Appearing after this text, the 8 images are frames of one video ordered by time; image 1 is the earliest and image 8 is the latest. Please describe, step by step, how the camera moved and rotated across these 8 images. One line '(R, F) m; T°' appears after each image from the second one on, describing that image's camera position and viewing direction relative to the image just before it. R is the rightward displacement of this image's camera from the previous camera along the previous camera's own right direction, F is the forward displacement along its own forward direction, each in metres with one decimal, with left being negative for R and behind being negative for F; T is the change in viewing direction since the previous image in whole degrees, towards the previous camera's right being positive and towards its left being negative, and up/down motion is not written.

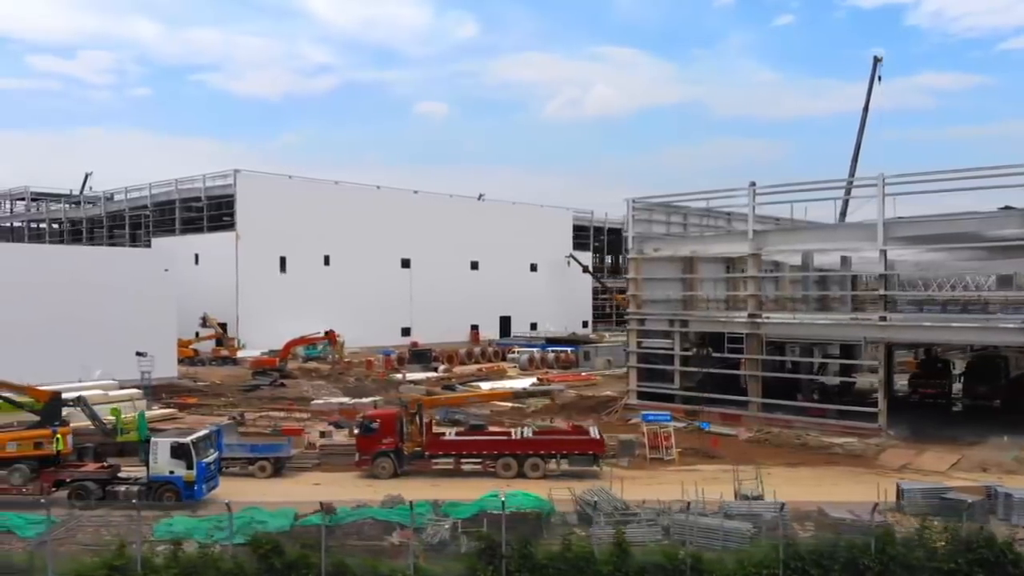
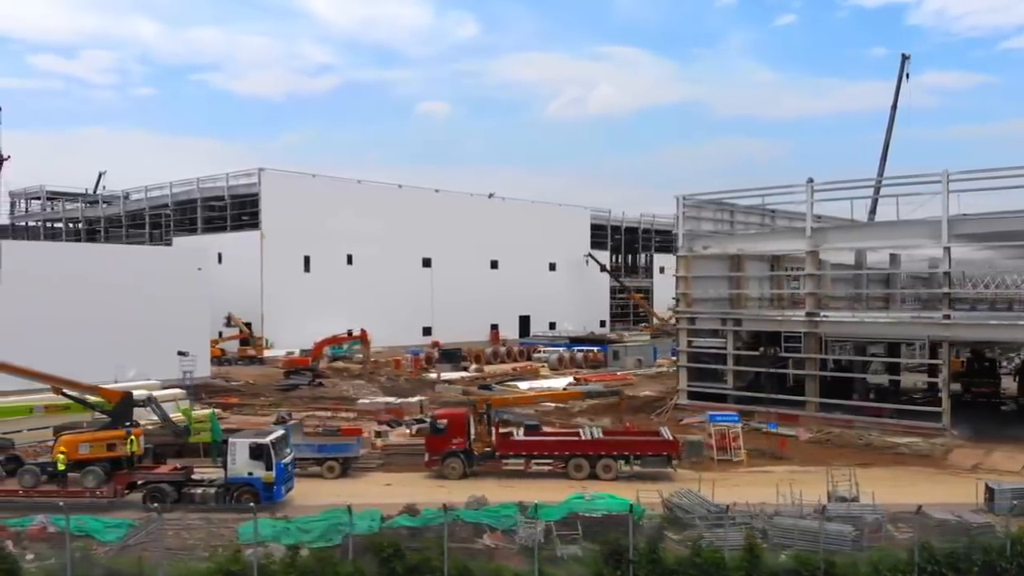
(-1.4, +0.3) m; 0°
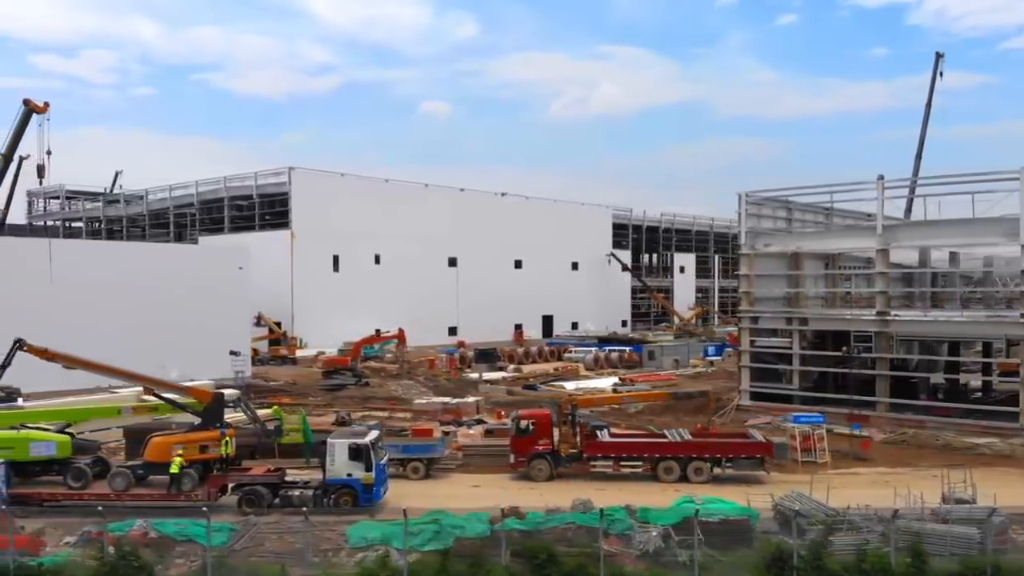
(-1.7, +0.4) m; 0°
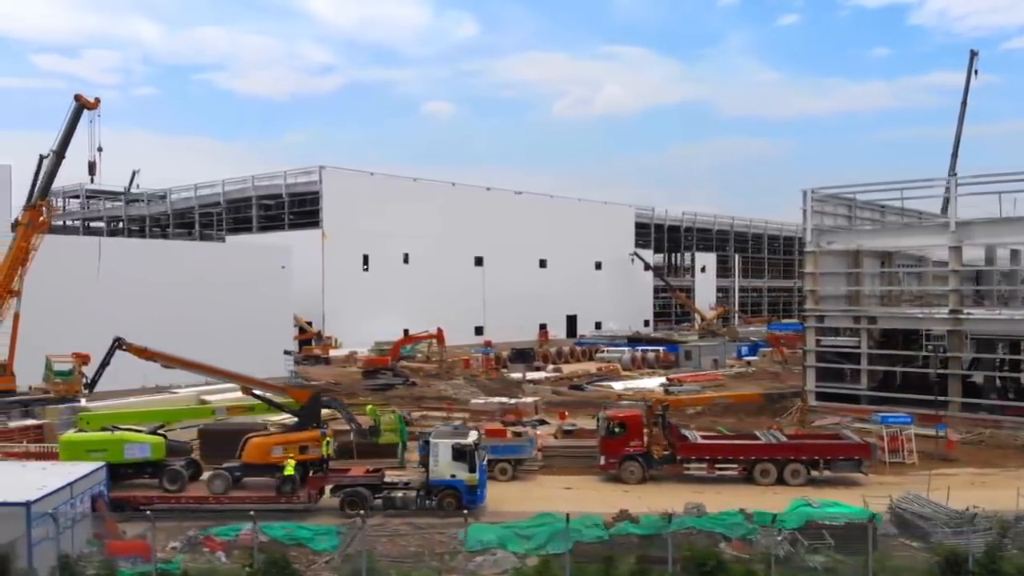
(-1.7, +0.4) m; 0°
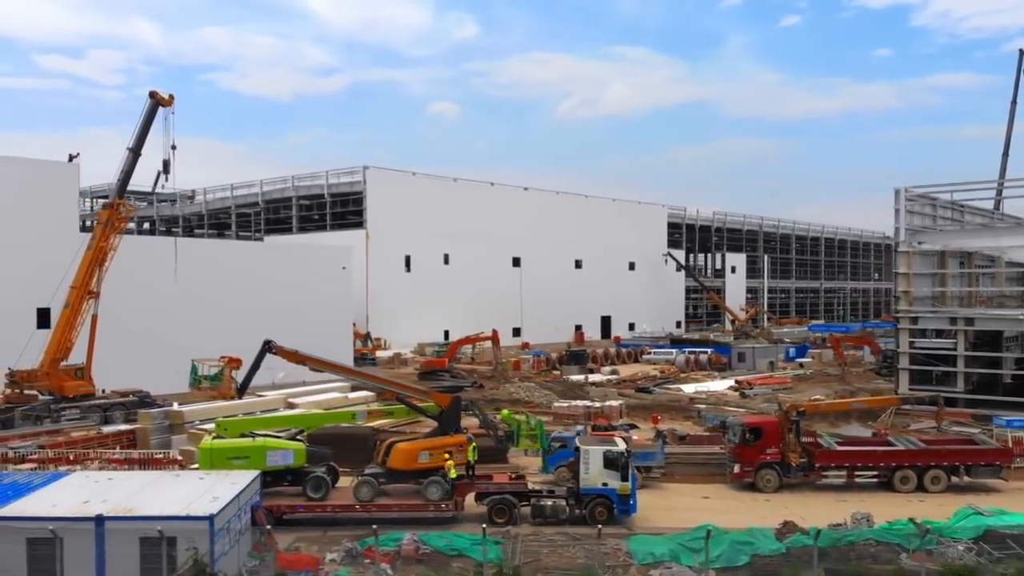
(-2.3, +0.5) m; 0°
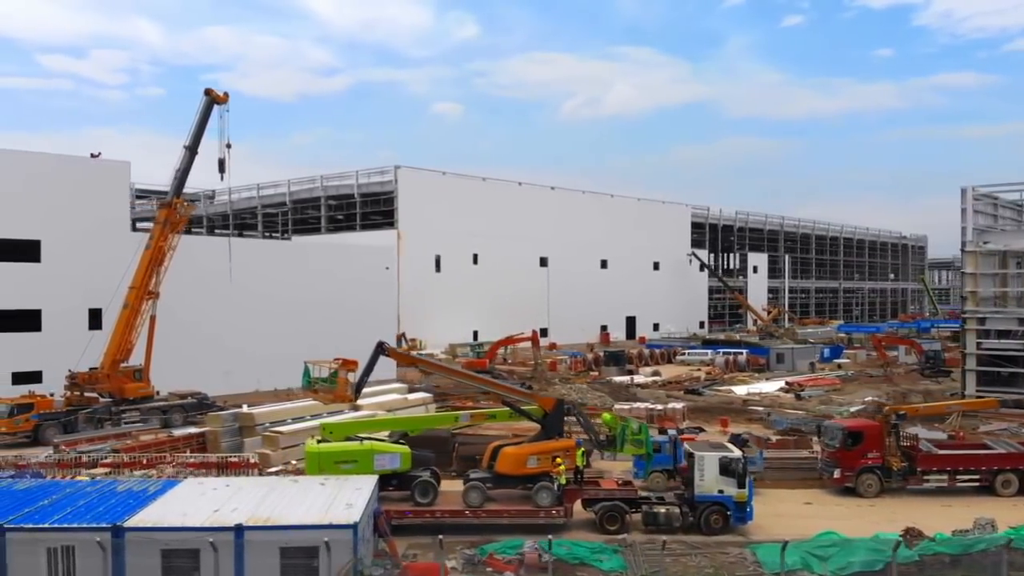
(-1.6, +0.3) m; 0°
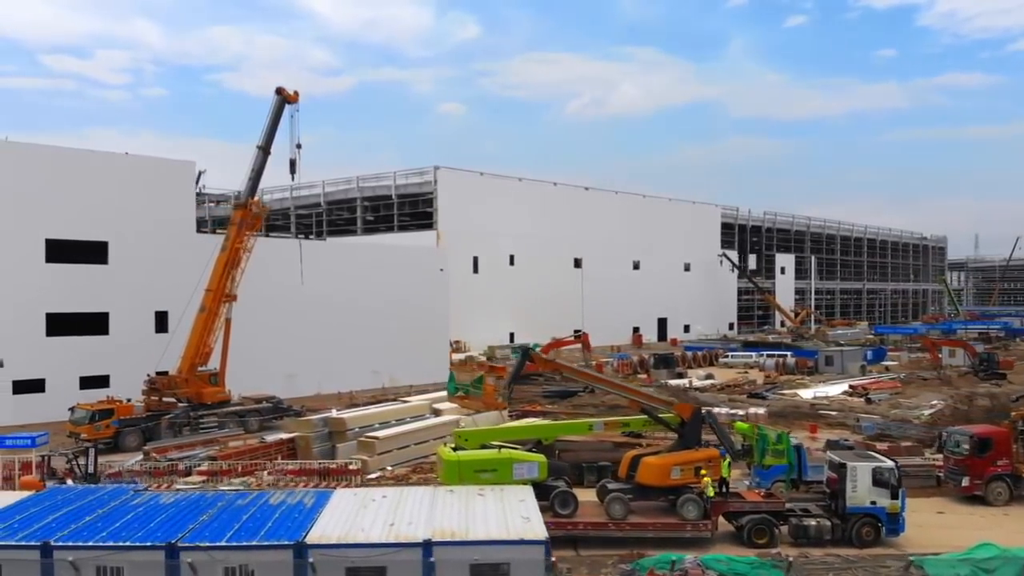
(-2.0, +0.4) m; 0°
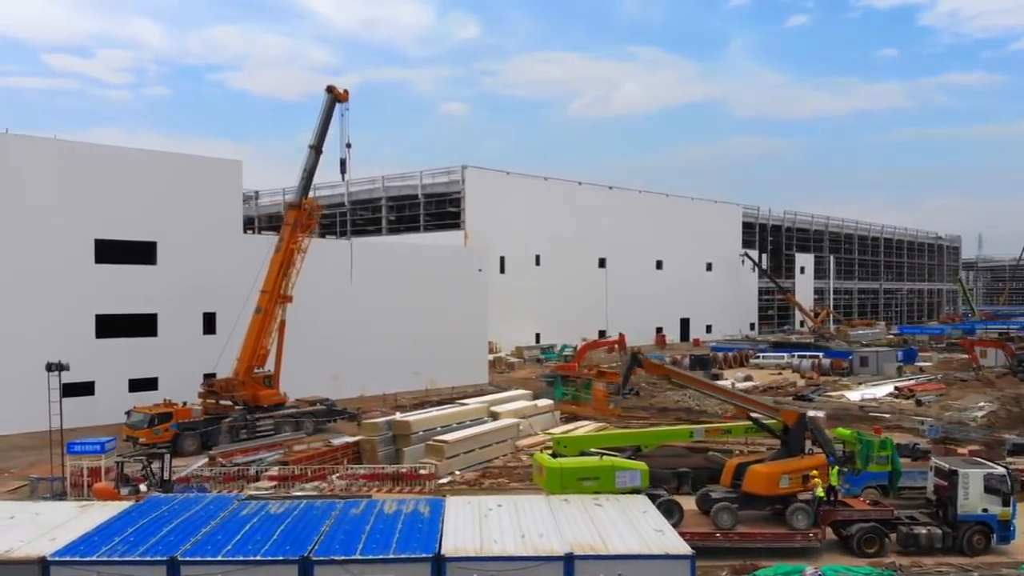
(-1.4, +0.3) m; 0°
